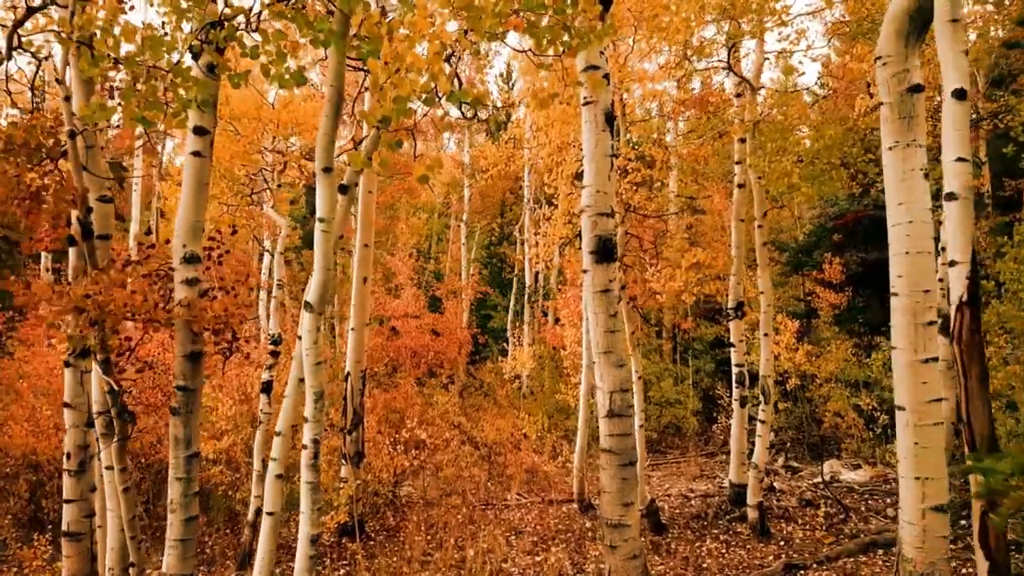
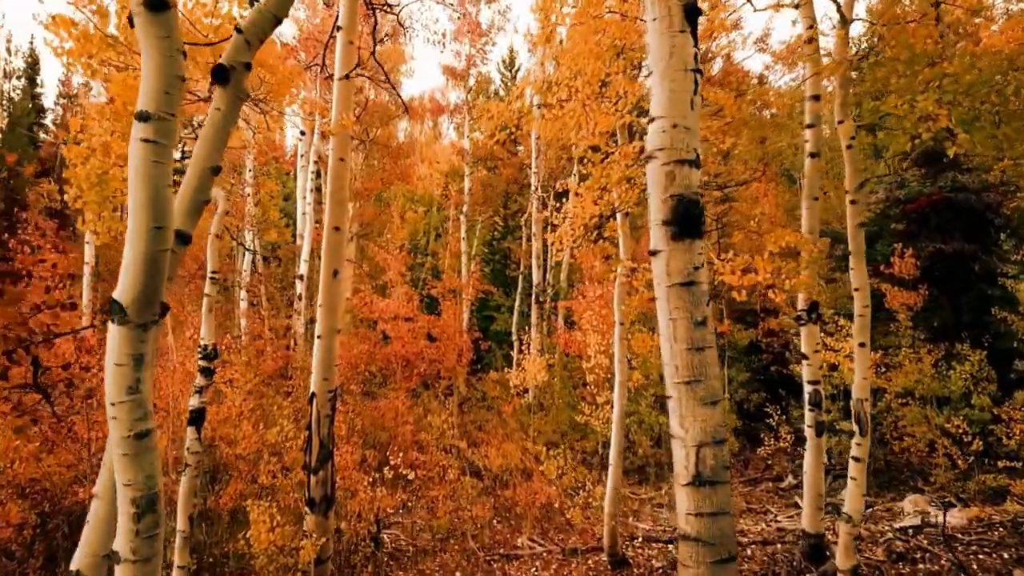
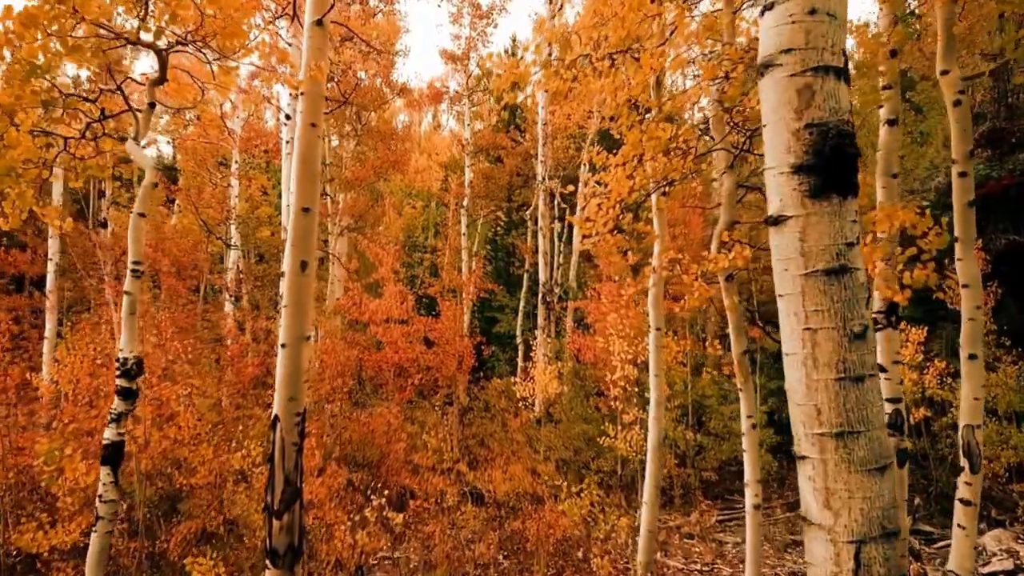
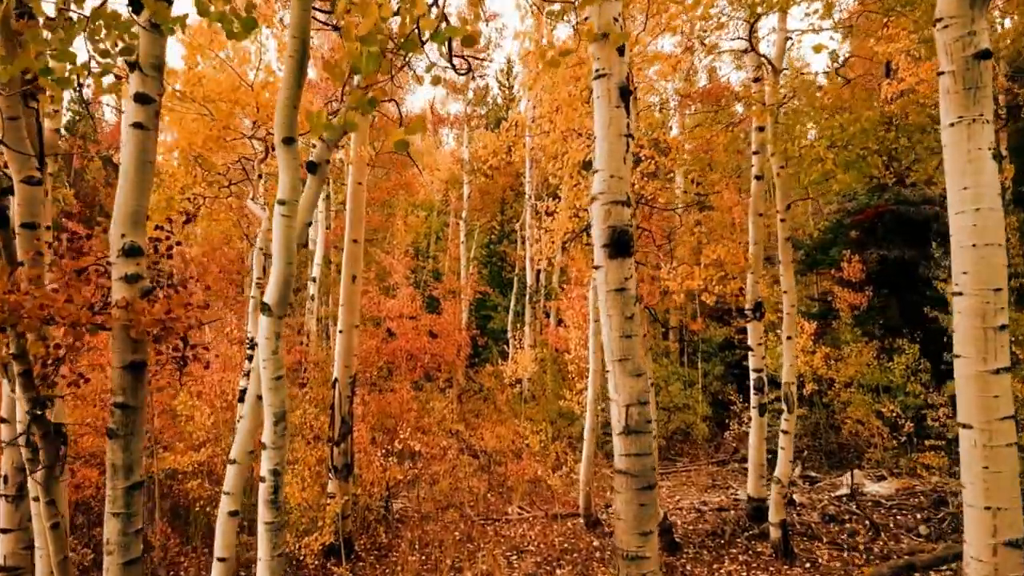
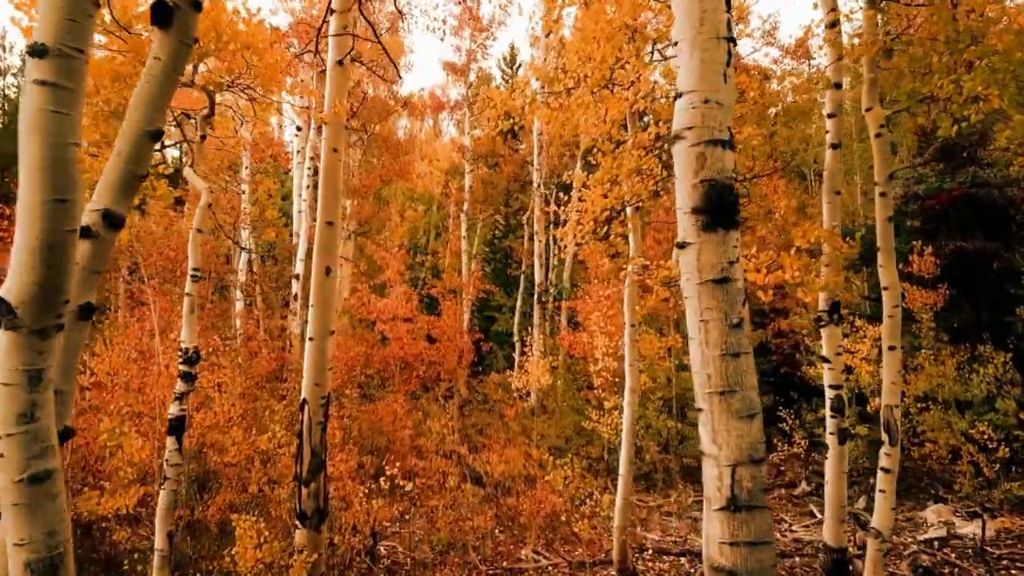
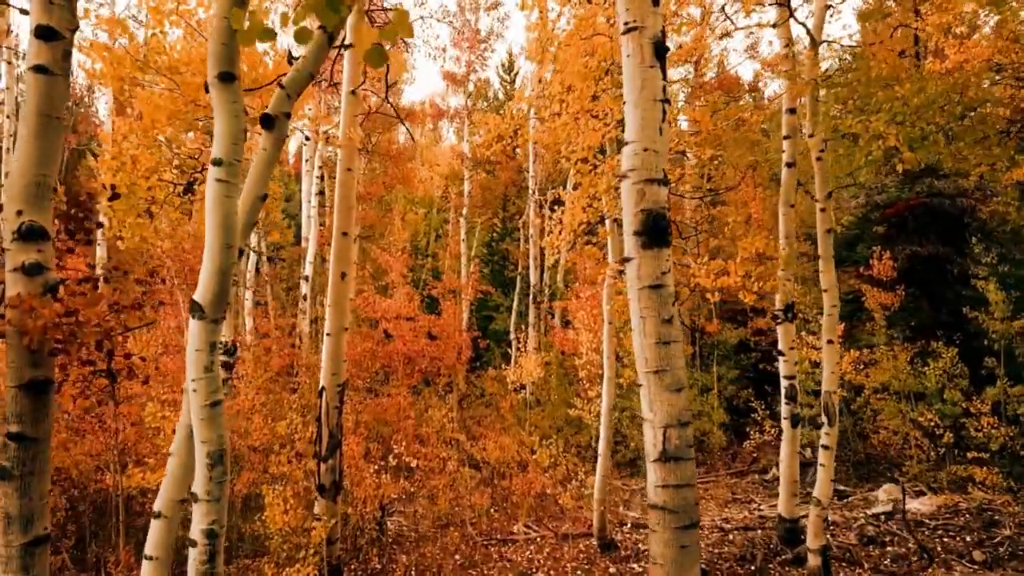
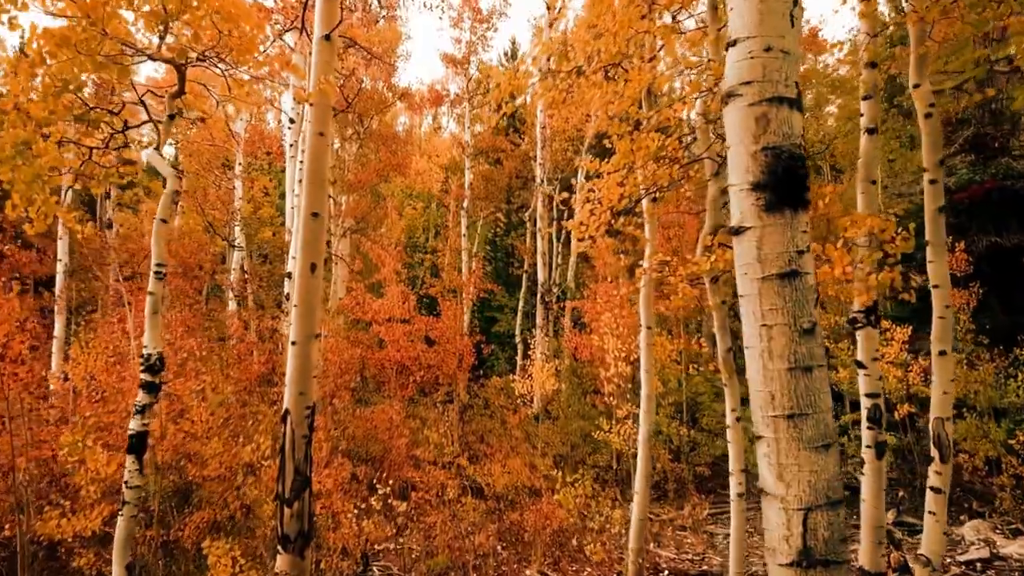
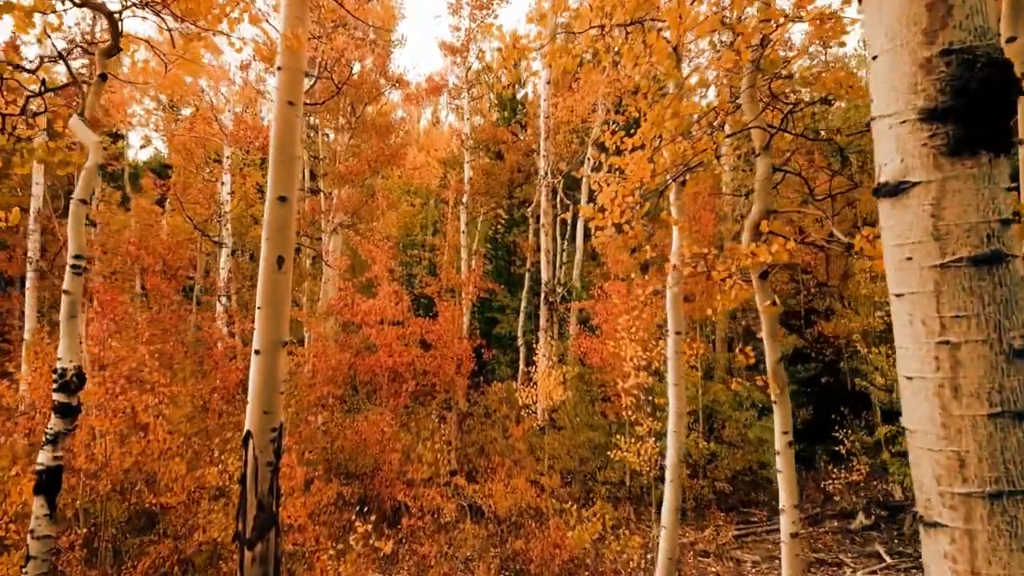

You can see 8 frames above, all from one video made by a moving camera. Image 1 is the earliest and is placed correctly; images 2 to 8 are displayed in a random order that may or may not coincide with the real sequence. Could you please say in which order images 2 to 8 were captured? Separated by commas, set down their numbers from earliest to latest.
4, 6, 2, 5, 7, 3, 8
